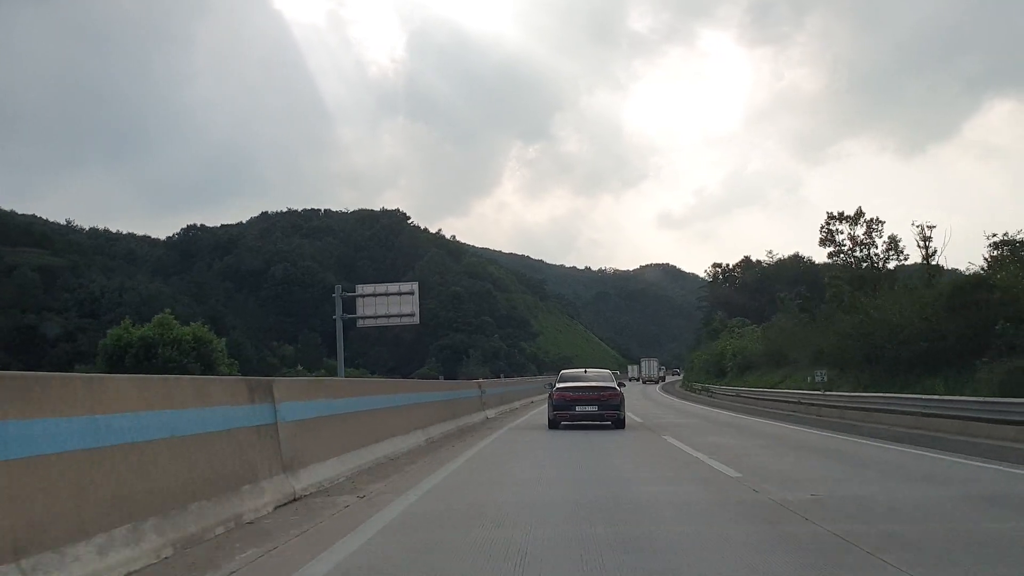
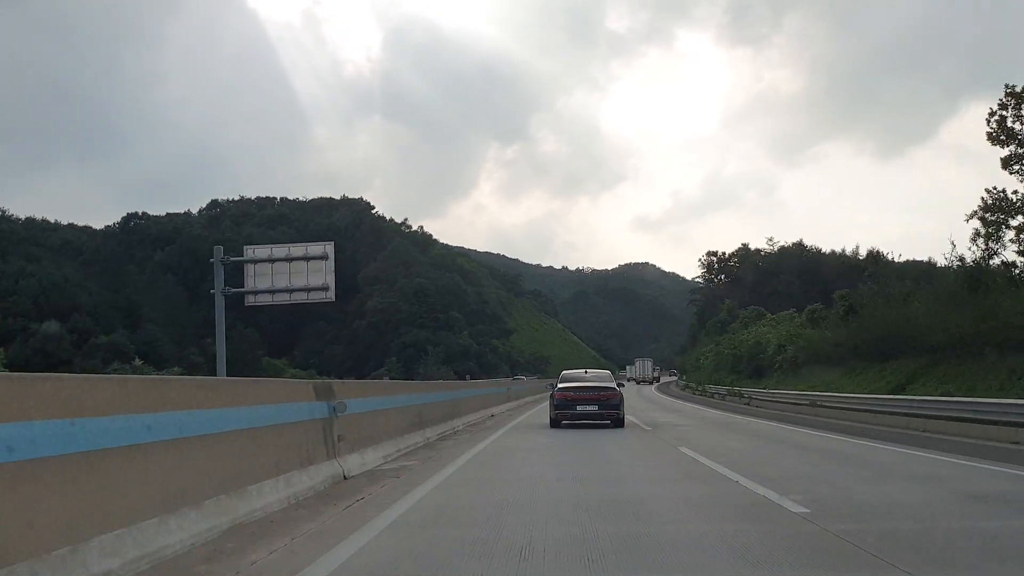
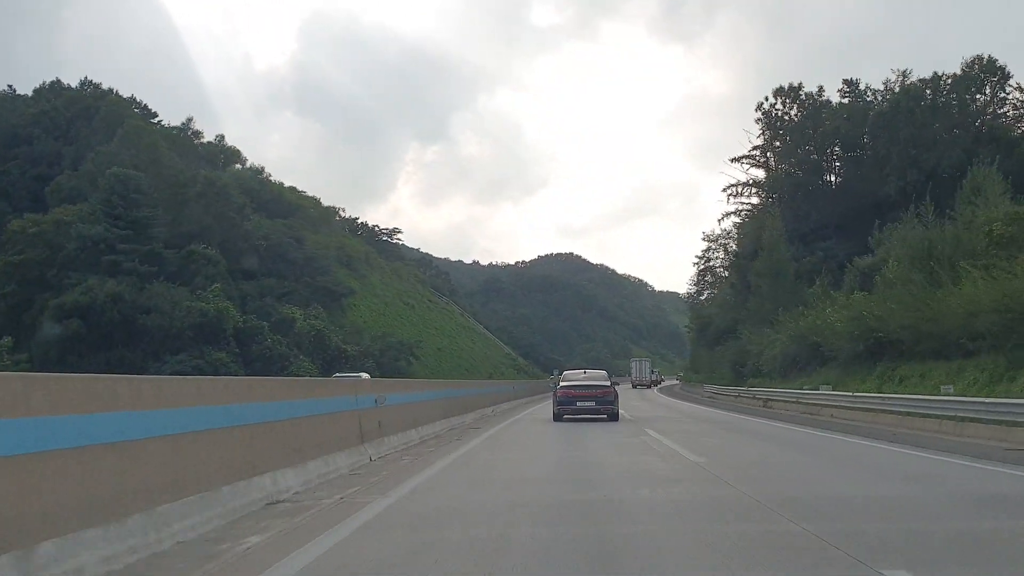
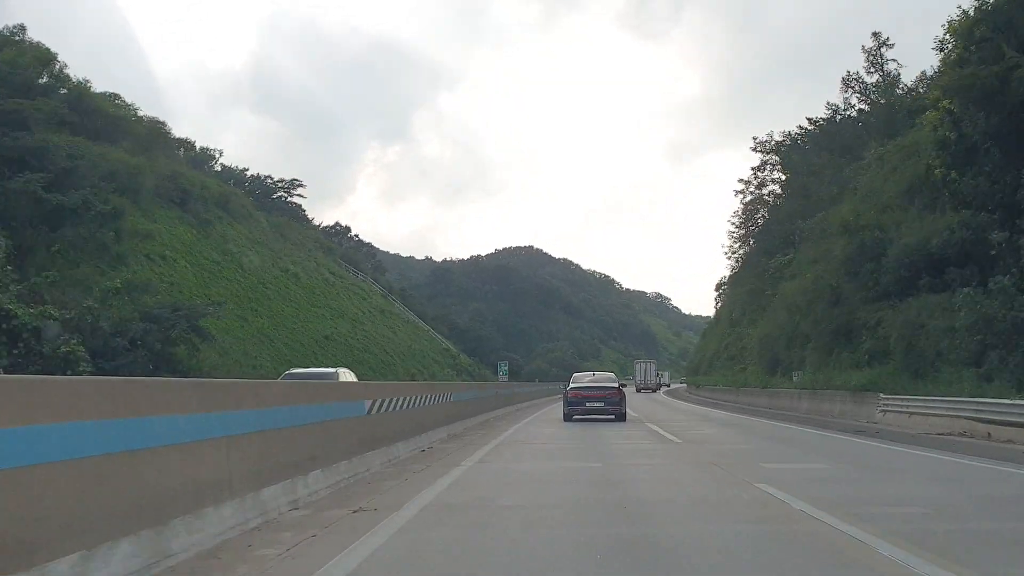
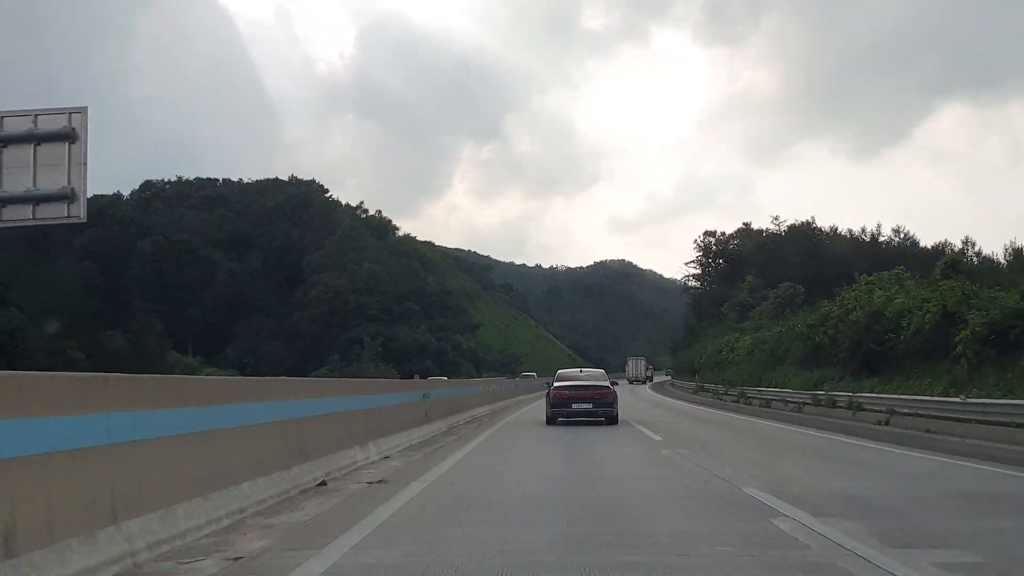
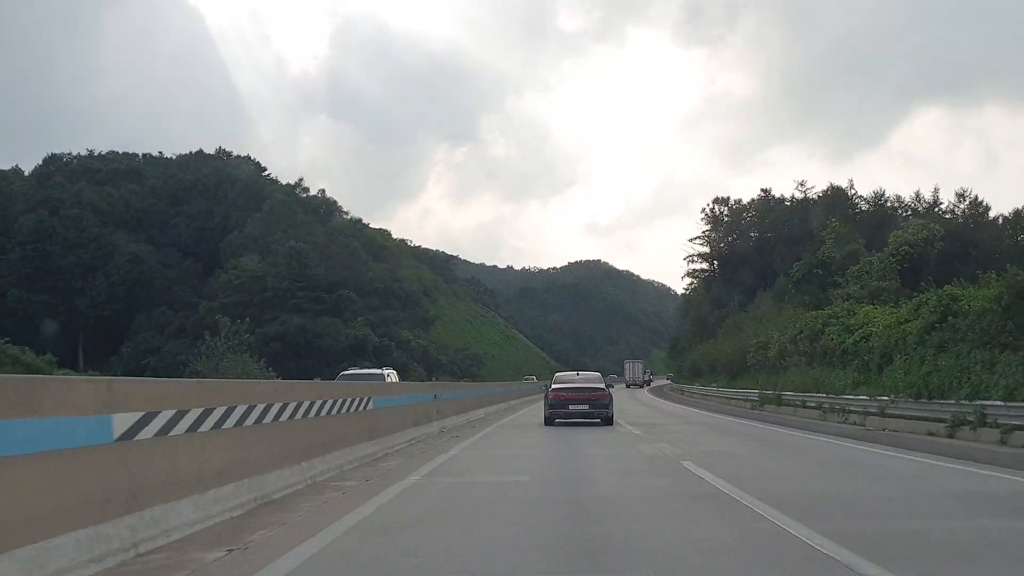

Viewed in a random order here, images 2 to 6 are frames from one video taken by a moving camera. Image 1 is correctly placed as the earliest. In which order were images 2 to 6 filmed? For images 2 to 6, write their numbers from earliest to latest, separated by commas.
2, 5, 6, 3, 4
